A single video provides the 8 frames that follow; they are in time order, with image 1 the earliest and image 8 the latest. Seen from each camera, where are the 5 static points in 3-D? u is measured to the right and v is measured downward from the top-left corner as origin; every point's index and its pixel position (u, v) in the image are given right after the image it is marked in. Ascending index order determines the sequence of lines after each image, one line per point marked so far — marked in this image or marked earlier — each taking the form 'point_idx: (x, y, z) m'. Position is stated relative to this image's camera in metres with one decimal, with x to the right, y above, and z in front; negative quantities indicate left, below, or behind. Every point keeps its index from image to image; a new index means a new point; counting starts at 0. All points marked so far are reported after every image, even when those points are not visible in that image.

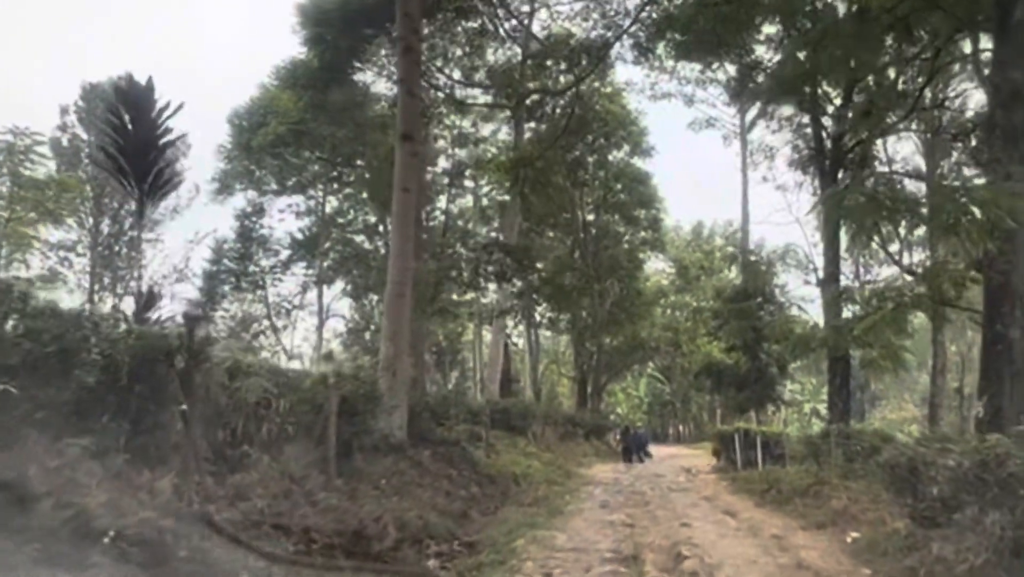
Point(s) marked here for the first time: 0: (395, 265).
0: (-1.6, +0.4, +14.3) m
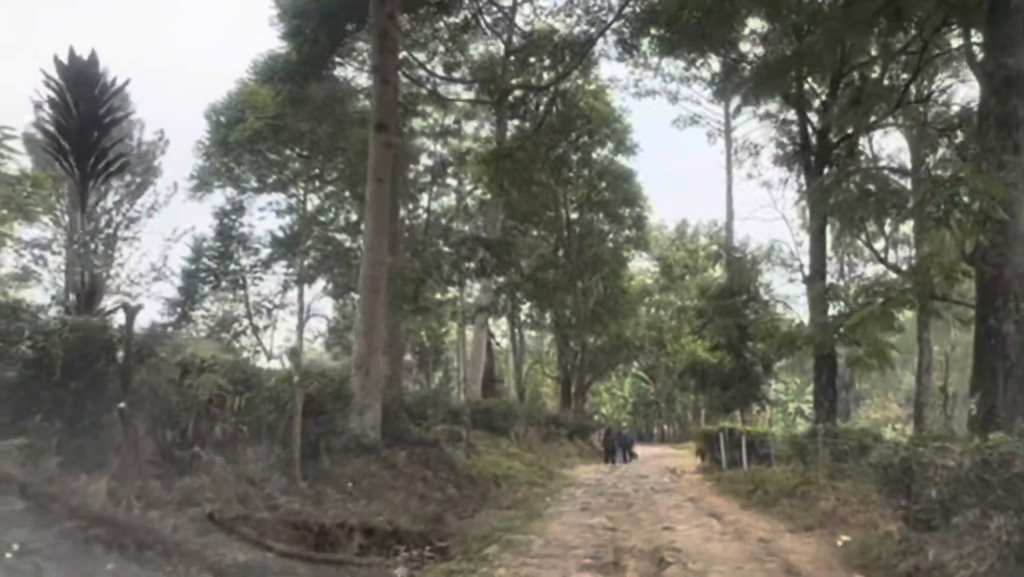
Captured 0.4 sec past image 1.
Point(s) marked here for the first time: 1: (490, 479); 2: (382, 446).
0: (-1.9, +0.4, +13.8) m
1: (-0.4, -3.4, +18.0) m
2: (-1.7, -2.1, +13.4) m
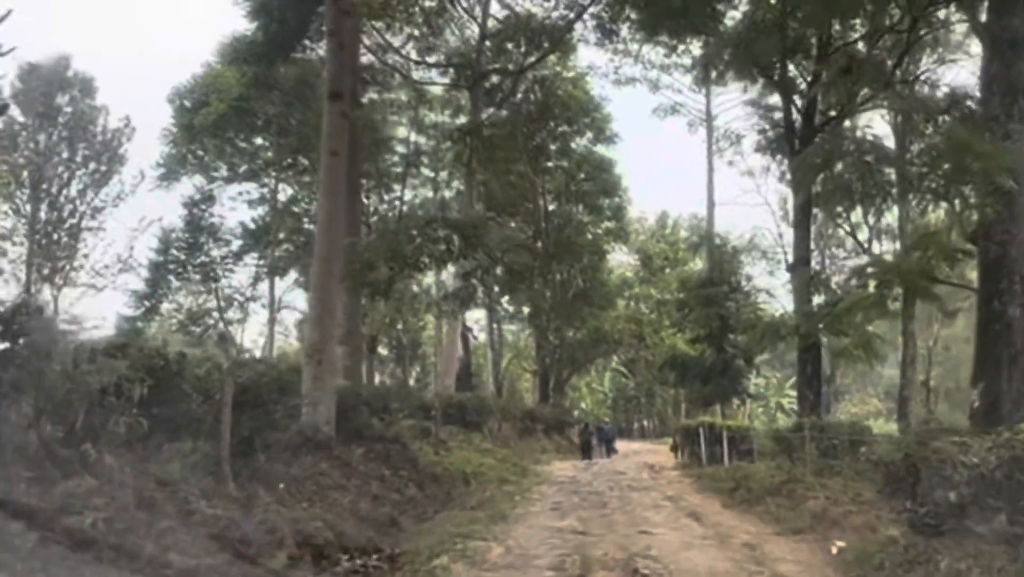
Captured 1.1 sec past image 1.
0: (-2.4, +0.6, +12.8) m
1: (-0.9, -3.1, +17.0) m
2: (-2.2, -1.9, +12.4) m
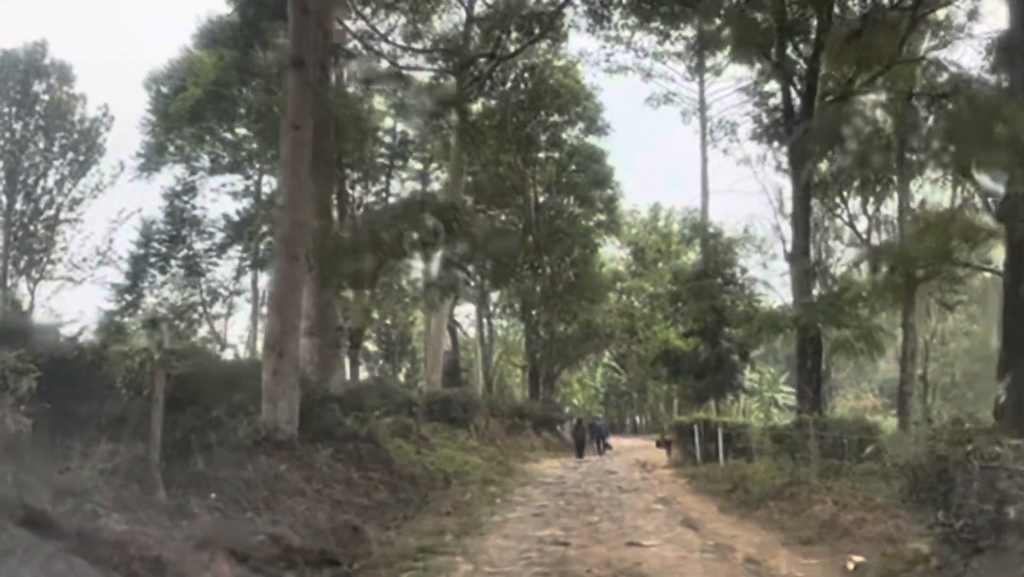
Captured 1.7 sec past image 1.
0: (-2.6, +0.8, +11.7) m
1: (-1.2, -3.0, +16.0) m
2: (-2.4, -1.7, +11.4) m
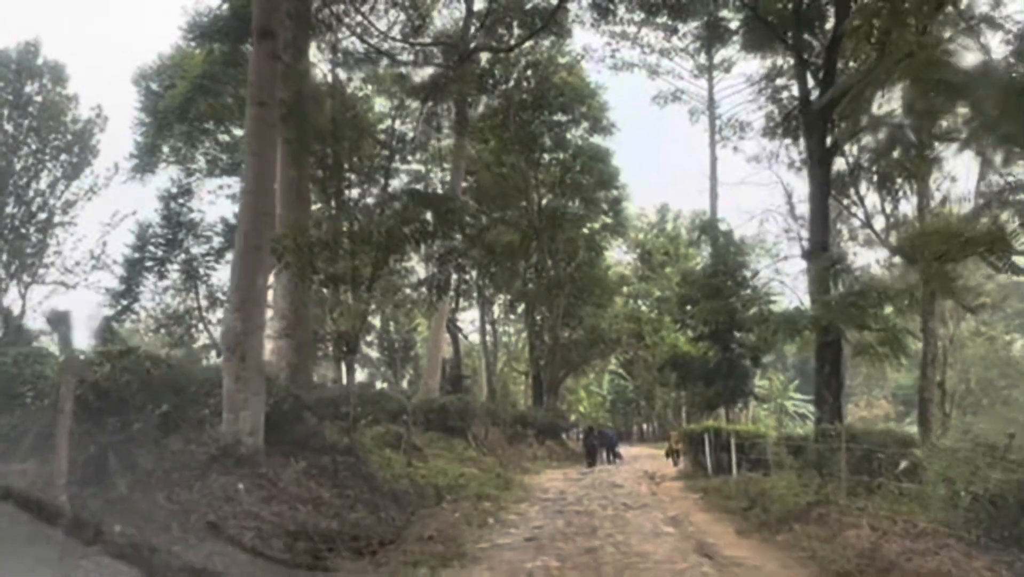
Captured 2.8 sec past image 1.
0: (-2.7, +0.8, +10.5) m
1: (-1.2, -2.9, +14.8) m
2: (-2.5, -1.7, +10.1) m
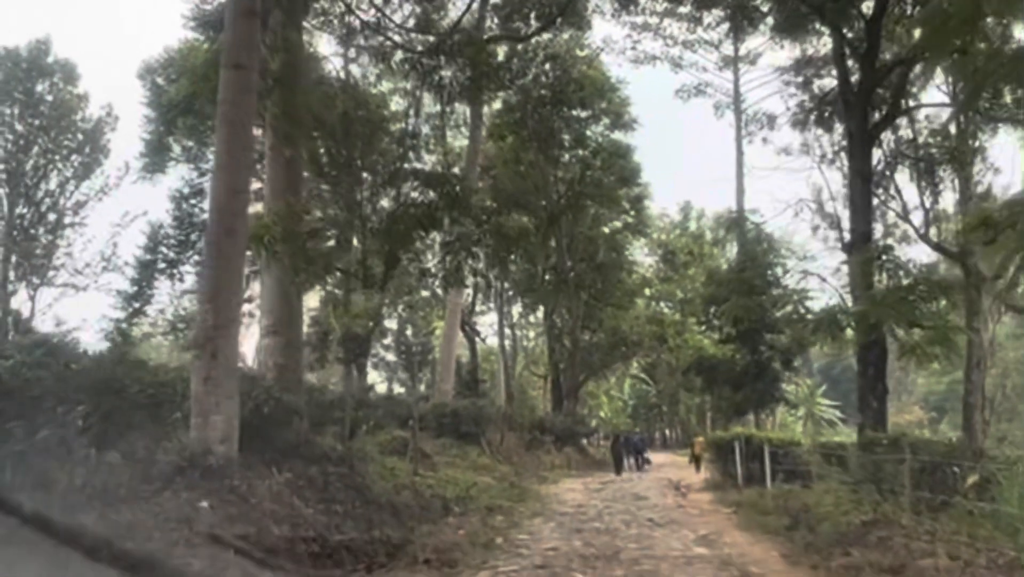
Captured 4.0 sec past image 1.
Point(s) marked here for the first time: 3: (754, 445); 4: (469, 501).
0: (-2.6, +1.0, +9.2) m
1: (-1.0, -2.8, +13.5) m
2: (-2.4, -1.6, +8.9) m
3: (+4.5, -2.9, +18.8) m
4: (-0.6, -3.1, +15.1) m
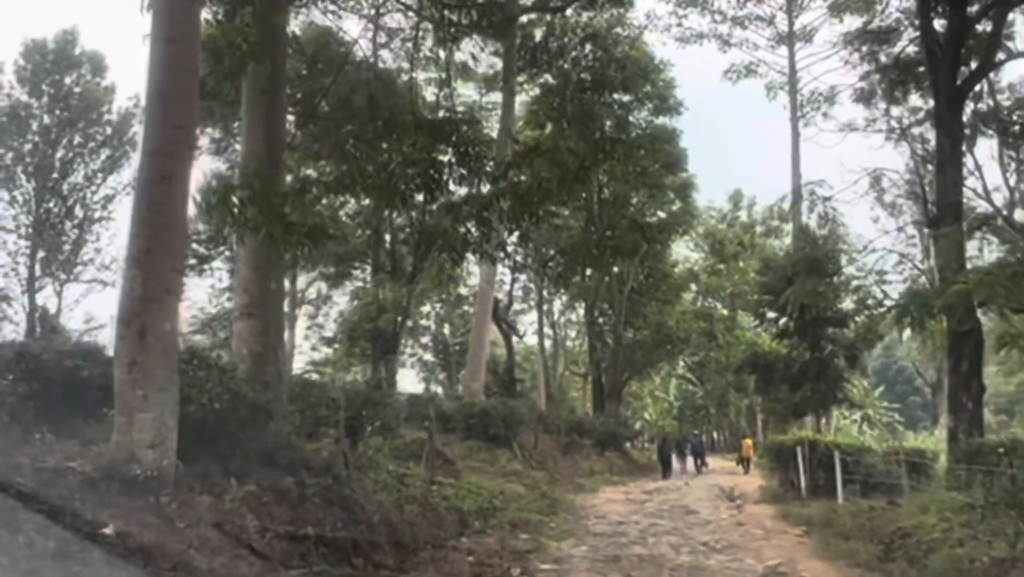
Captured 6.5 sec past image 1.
0: (-2.5, +1.2, +7.2) m
1: (-0.8, -2.6, +11.4) m
2: (-2.3, -1.3, +6.9) m
3: (+5.0, -2.6, +16.5) m
4: (-0.3, -2.9, +13.0) m
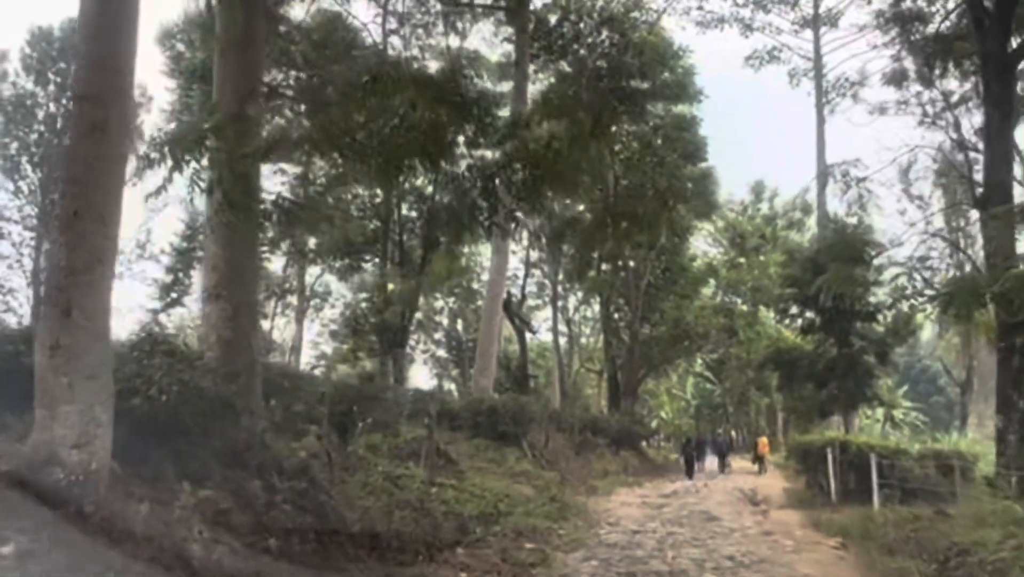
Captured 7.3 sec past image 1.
0: (-2.5, +1.4, +6.2) m
1: (-0.7, -2.4, +10.3) m
2: (-2.4, -1.1, +5.8) m
3: (+5.1, -2.5, +15.3) m
4: (-0.2, -2.7, +11.9) m
